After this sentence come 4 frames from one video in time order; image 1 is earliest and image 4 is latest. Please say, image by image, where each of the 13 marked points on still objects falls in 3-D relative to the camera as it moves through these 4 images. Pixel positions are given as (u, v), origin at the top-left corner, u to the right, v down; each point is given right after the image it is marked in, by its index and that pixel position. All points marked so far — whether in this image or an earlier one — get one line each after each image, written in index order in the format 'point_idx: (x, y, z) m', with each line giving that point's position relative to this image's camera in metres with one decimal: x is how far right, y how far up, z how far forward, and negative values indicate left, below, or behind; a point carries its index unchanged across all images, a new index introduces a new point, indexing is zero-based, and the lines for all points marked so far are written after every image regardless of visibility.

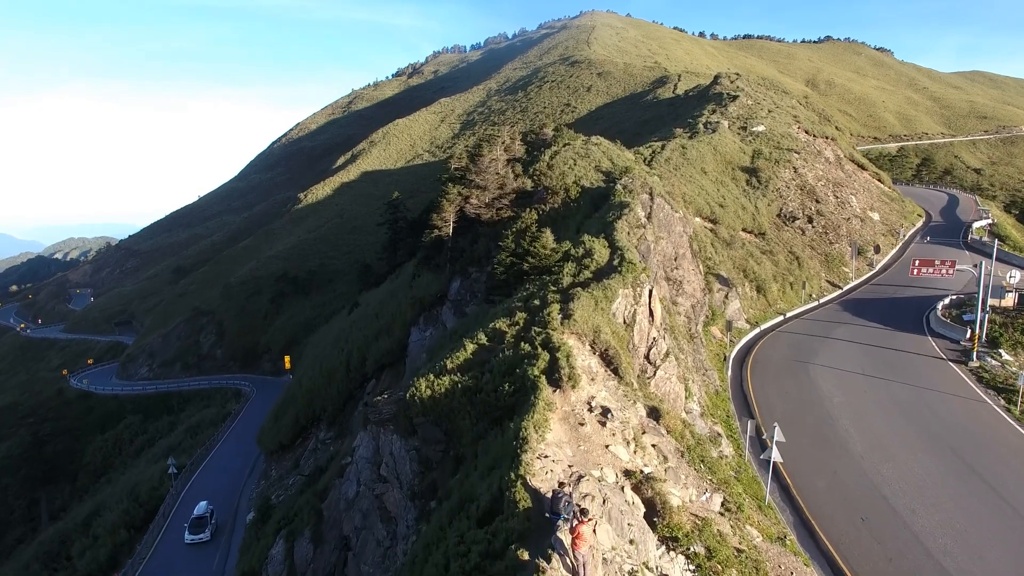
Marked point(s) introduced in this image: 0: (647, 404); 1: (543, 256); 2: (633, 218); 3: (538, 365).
0: (+3.3, -2.9, +13.5) m
1: (+1.0, +1.0, +16.9) m
2: (+4.4, +2.5, +19.5) m
3: (+0.6, -1.8, +12.0) m
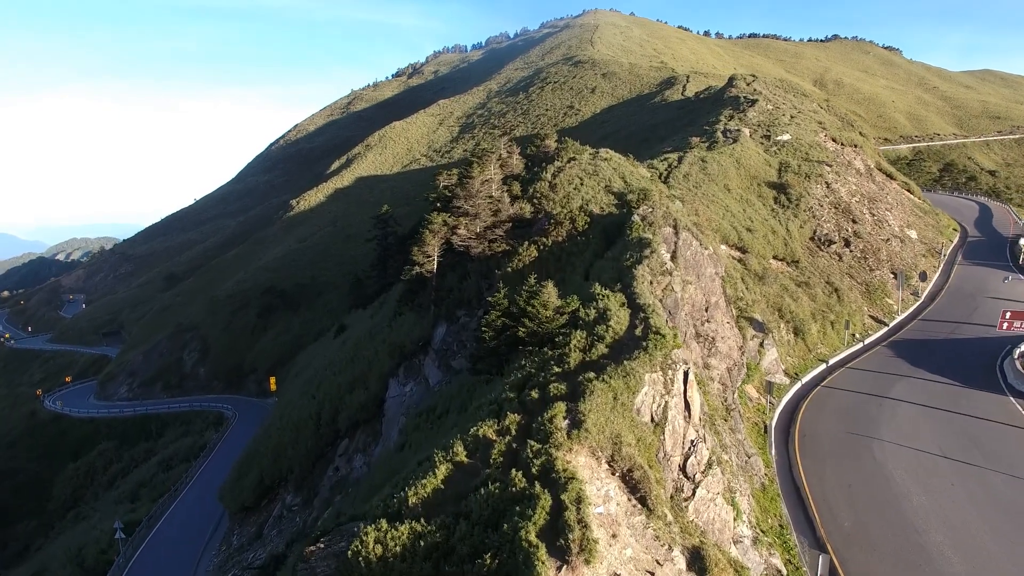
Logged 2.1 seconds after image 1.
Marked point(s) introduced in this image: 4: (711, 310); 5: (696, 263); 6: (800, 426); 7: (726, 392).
0: (+3.1, -4.7, +9.7) m
1: (+0.8, -0.8, +13.1) m
2: (+4.2, +0.7, +15.7) m
3: (+0.3, -3.6, +8.2) m
4: (+6.2, -0.7, +17.0) m
5: (+5.9, +0.8, +17.5) m
6: (+9.4, -4.5, +17.8) m
7: (+6.3, -3.1, +16.0) m
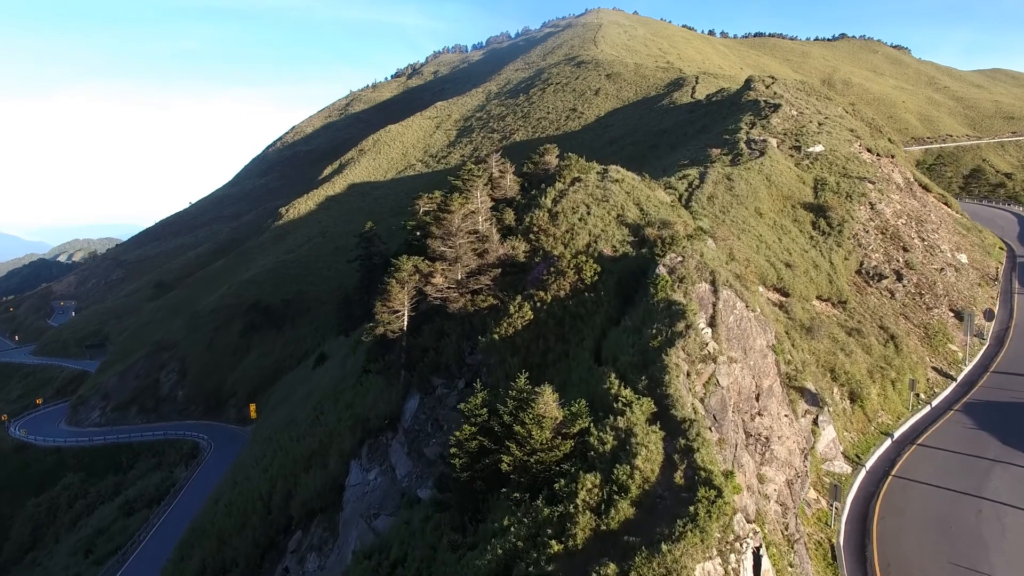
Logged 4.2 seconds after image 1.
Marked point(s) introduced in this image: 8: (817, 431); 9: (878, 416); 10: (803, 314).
0: (+2.8, -6.6, +5.4) m
1: (+0.5, -2.7, +8.9) m
2: (+3.9, -1.2, +11.5) m
3: (0.0, -5.4, +4.0) m
4: (+5.9, -2.6, +12.7) m
5: (+5.6, -1.1, +13.2) m
6: (+9.1, -6.4, +13.5) m
7: (+6.0, -5.0, +11.7) m
8: (+9.0, -4.2, +15.9) m
9: (+12.6, -4.4, +18.6) m
10: (+10.6, -1.0, +19.8) m
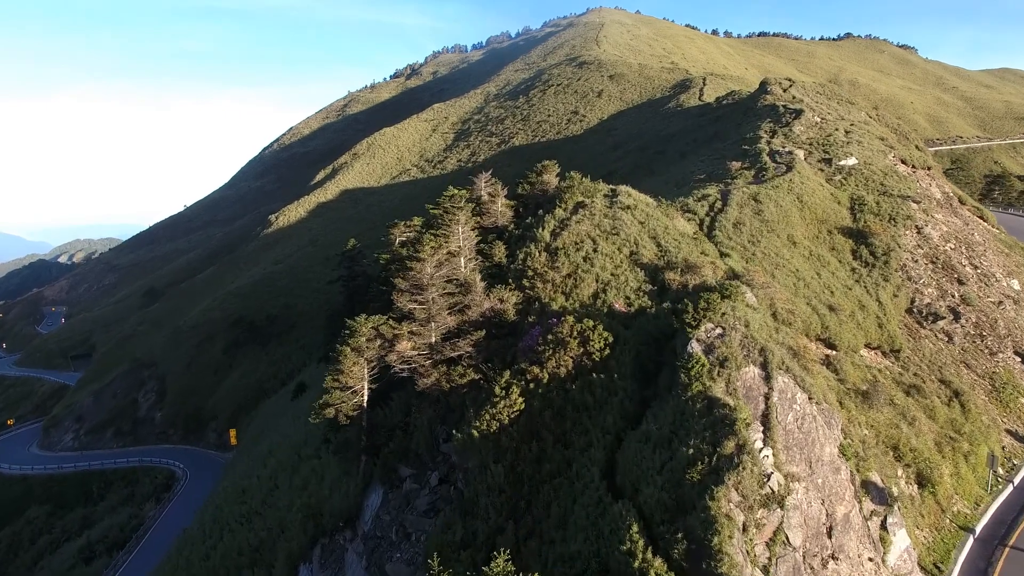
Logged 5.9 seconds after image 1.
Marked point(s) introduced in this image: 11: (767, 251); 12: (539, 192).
0: (+2.4, -8.2, +2.0) m
1: (+0.1, -4.3, +5.4) m
2: (+3.6, -2.8, +8.0) m
3: (-0.4, -7.1, +0.5) m
4: (+5.6, -4.2, +9.2) m
5: (+5.3, -2.7, +9.7) m
6: (+8.8, -8.0, +10.0) m
7: (+5.7, -6.6, +8.3) m
8: (+8.7, -5.8, +12.4) m
9: (+12.3, -6.0, +15.1) m
10: (+10.3, -2.6, +16.3) m
11: (+9.2, +1.4, +19.5) m
12: (+1.0, +3.4, +19.5) m
